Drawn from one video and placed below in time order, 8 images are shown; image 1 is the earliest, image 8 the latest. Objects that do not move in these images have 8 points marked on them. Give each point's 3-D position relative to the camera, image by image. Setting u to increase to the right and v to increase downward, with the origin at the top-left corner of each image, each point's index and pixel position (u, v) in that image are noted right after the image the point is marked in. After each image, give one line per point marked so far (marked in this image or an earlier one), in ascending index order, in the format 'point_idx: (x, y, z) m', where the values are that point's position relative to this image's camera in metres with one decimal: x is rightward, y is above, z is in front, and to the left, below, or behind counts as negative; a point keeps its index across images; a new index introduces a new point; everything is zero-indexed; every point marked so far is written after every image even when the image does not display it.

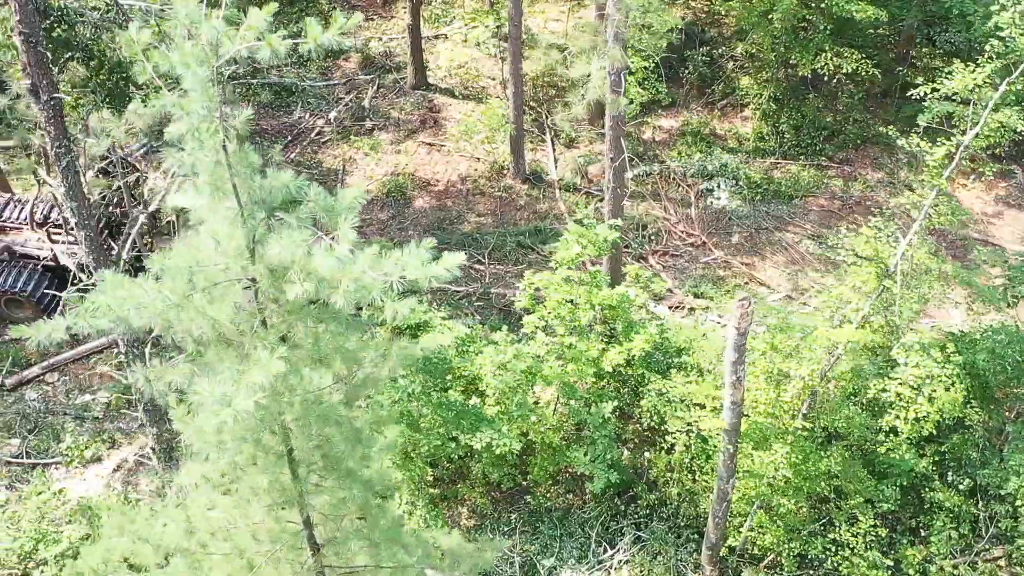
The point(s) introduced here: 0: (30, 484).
0: (-6.4, -2.6, +9.8) m
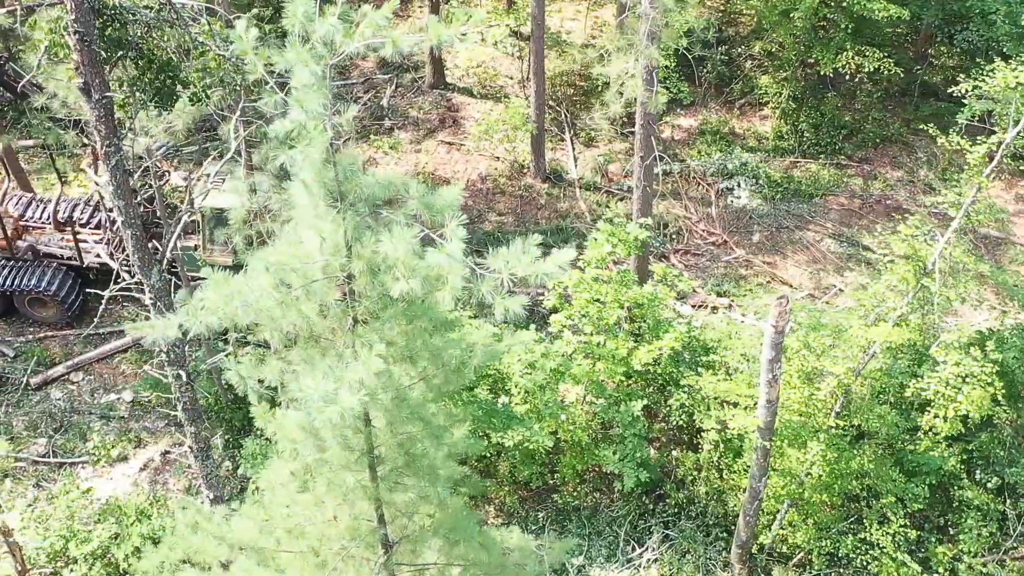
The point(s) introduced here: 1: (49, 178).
0: (-6.1, -2.6, +9.8) m
1: (-8.1, +1.9, +13.0) m
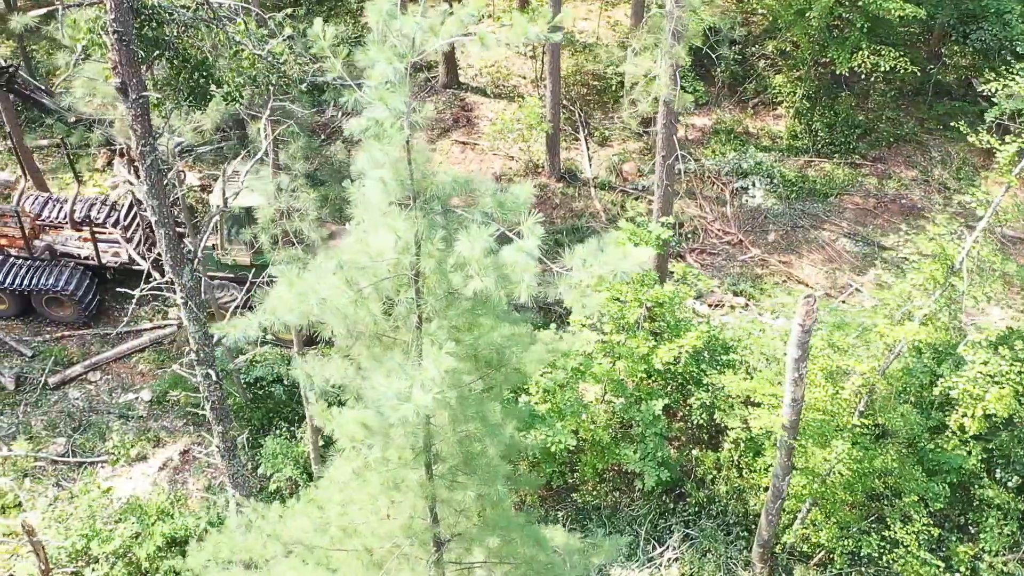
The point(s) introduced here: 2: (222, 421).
0: (-5.8, -2.6, +9.9) m
1: (-7.8, +1.9, +13.0) m
2: (-2.8, -1.3, +7.1) m
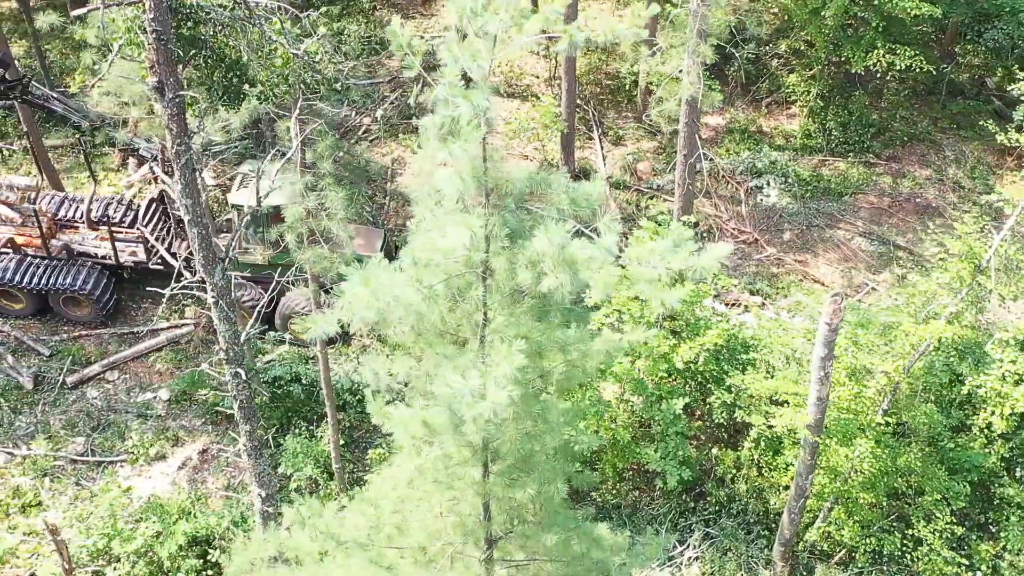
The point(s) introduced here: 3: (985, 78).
0: (-5.5, -2.6, +9.9) m
1: (-7.6, +2.0, +13.0) m
2: (-2.5, -1.3, +7.1) m
3: (+9.5, +4.2, +14.9) m
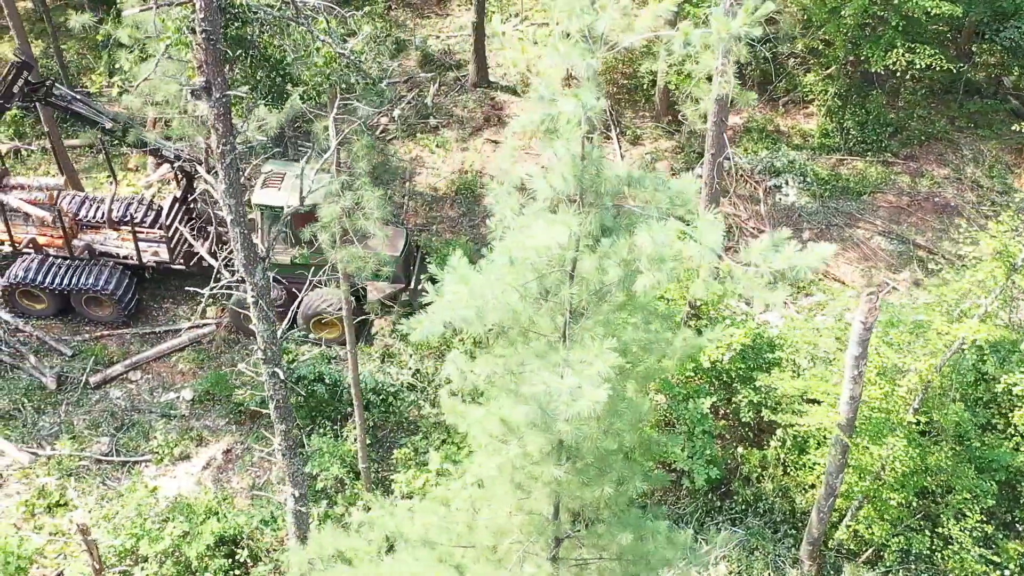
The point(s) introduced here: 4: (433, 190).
0: (-5.2, -2.6, +9.9) m
1: (-7.2, +2.0, +13.0) m
2: (-2.2, -1.3, +7.1) m
3: (+9.8, +4.2, +14.9) m
4: (-1.4, +1.8, +13.3) m
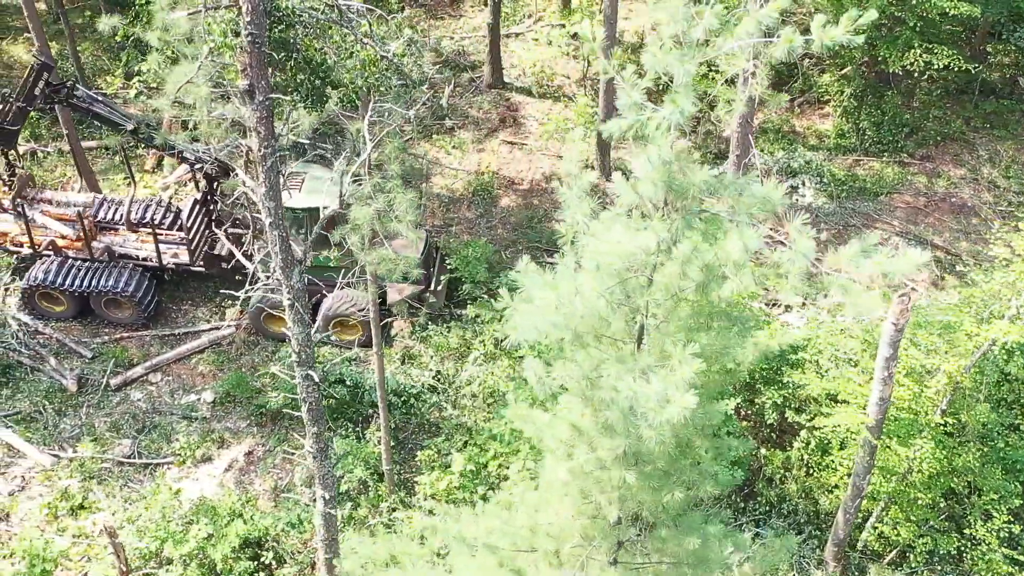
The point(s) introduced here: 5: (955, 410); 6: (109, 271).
0: (-4.9, -2.6, +9.8) m
1: (-6.9, +1.9, +13.0) m
2: (-1.9, -1.3, +7.1) m
3: (+10.1, +4.2, +14.9) m
4: (-1.1, +1.7, +13.3) m
5: (+5.1, -1.4, +8.5) m
6: (-6.1, +0.2, +11.3) m
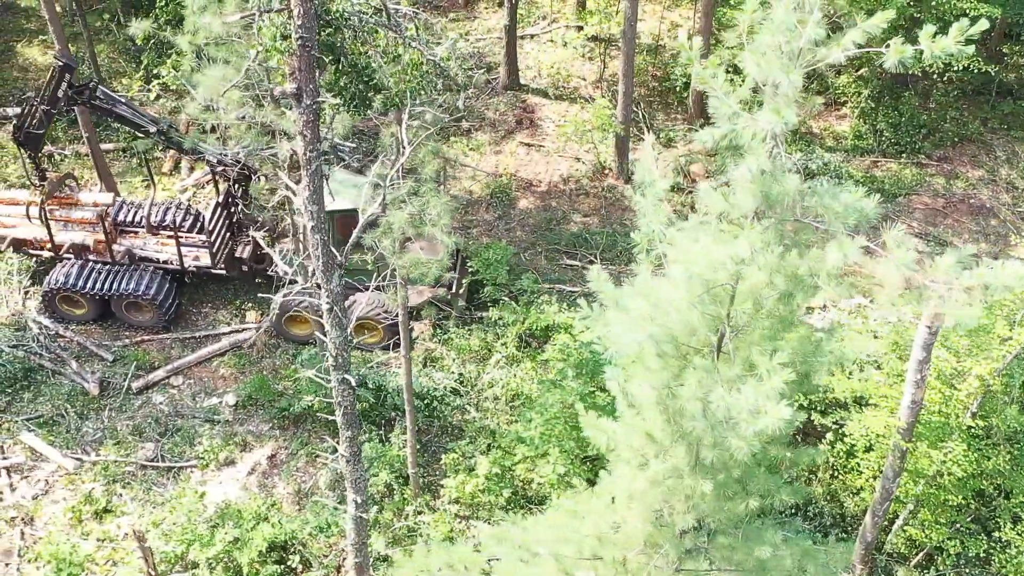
0: (-4.5, -2.7, +9.8) m
1: (-6.6, +1.9, +13.0) m
2: (-1.5, -1.3, +7.1) m
3: (+10.4, +4.2, +14.9) m
4: (-0.8, +1.7, +13.3) m
5: (+5.4, -1.4, +8.5) m
6: (-5.8, +0.2, +11.2) m
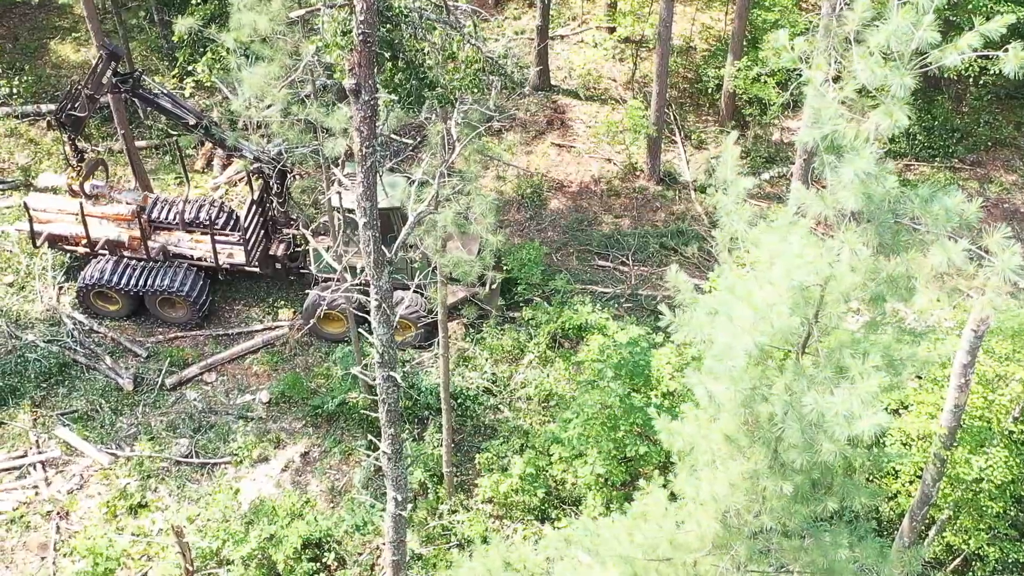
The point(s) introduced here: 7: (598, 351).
0: (-4.1, -2.6, +9.9) m
1: (-6.1, +1.9, +13.1) m
2: (-1.1, -1.3, +7.1) m
3: (+11.0, +4.1, +14.7) m
4: (-0.2, +1.7, +13.2) m
5: (+5.9, -1.5, +8.4) m
6: (-5.3, +0.3, +11.3) m
7: (+1.1, -0.8, +9.5) m
